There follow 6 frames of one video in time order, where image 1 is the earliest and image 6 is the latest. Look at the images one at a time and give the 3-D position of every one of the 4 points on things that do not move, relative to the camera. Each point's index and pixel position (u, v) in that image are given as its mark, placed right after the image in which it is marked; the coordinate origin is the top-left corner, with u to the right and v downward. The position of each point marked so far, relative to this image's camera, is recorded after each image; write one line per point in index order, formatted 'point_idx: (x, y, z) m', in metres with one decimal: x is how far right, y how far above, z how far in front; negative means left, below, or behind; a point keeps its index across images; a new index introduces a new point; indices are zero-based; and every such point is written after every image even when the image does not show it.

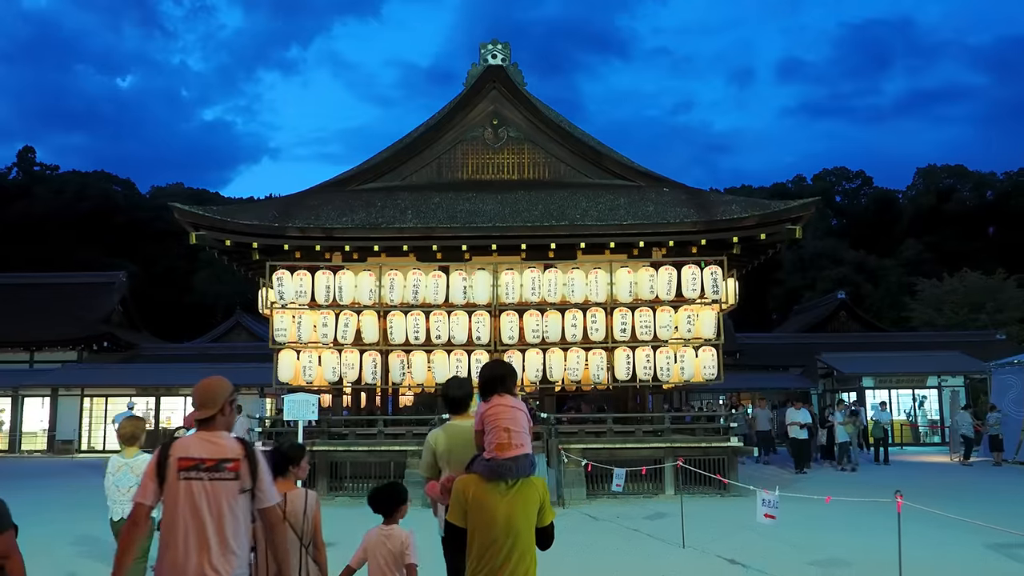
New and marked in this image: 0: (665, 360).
0: (+3.1, -1.5, +15.0) m
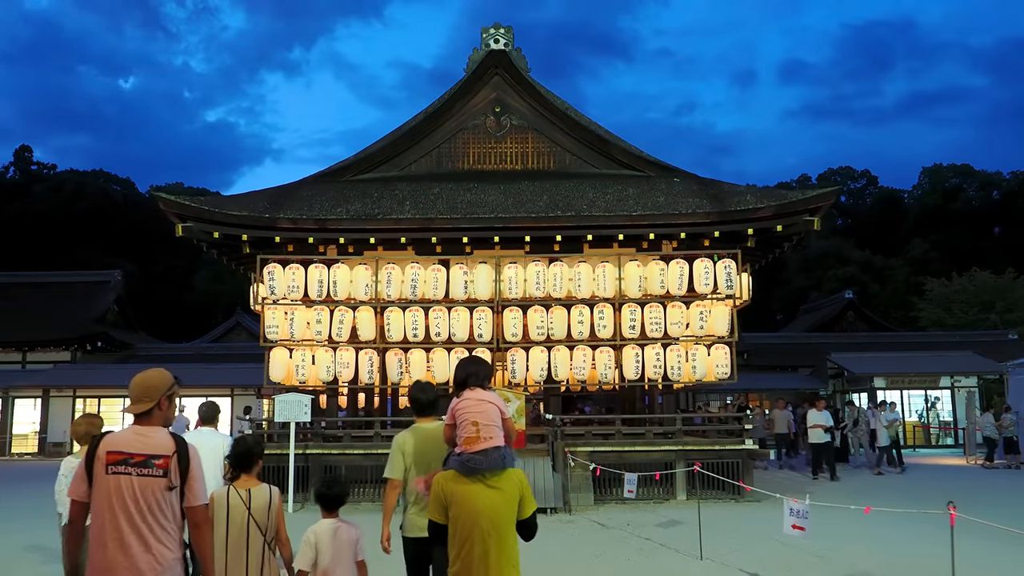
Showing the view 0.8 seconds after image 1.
0: (+3.1, -1.4, +14.2) m
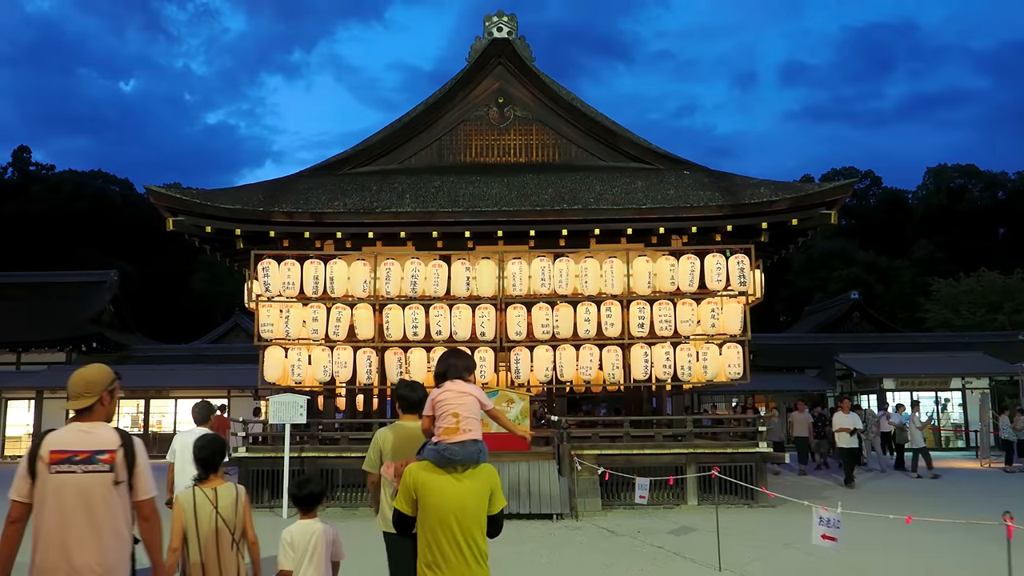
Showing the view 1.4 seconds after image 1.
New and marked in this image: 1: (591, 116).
0: (+3.2, -1.3, +13.7) m
1: (+1.6, +3.5, +14.8) m
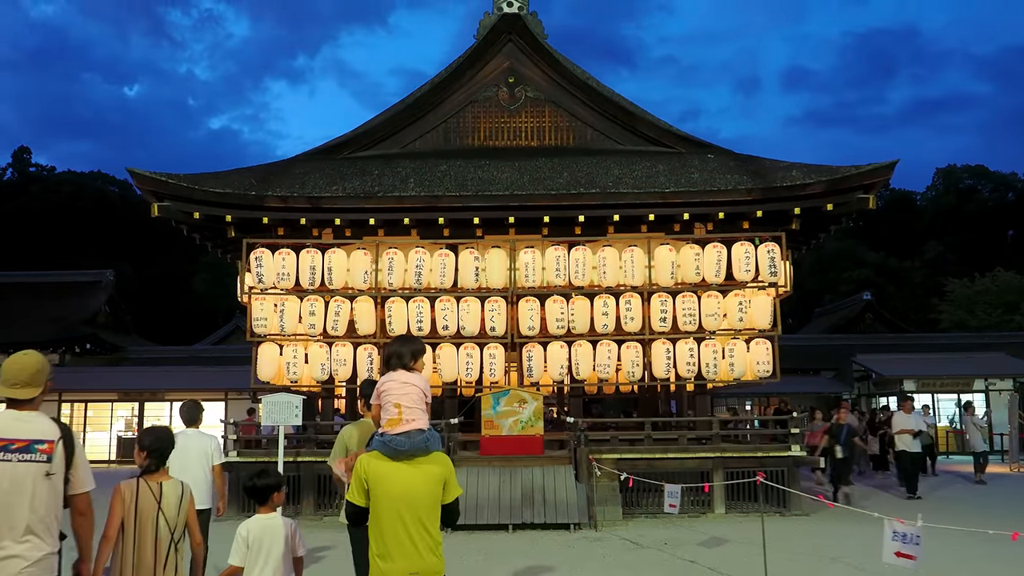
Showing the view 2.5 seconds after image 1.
0: (+3.4, -1.2, +12.7) m
1: (+1.8, +3.6, +13.9) m
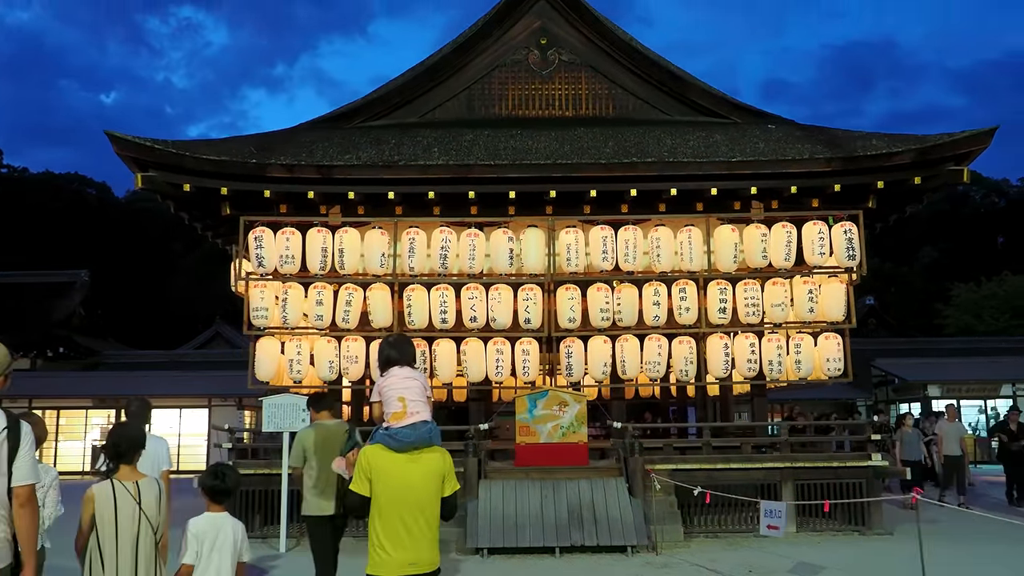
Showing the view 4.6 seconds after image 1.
0: (+4.0, -0.9, +11.1) m
1: (+2.4, +3.8, +12.3) m
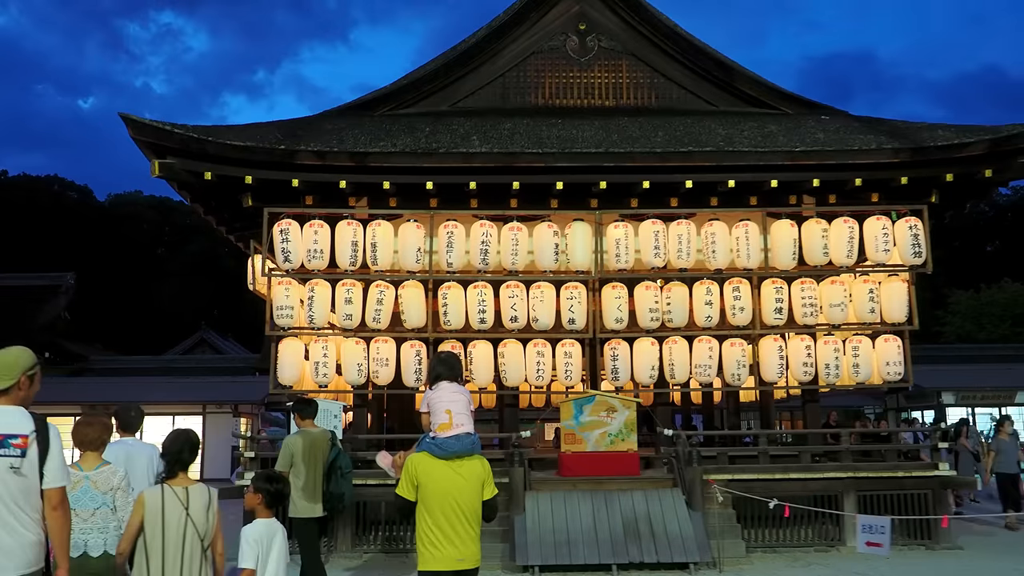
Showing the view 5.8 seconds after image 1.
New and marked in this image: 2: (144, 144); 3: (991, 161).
0: (+4.6, -0.9, +10.5) m
1: (+3.0, +3.8, +11.7) m
2: (-4.8, +1.9, +9.6) m
3: (+6.5, +1.7, +10.0) m
